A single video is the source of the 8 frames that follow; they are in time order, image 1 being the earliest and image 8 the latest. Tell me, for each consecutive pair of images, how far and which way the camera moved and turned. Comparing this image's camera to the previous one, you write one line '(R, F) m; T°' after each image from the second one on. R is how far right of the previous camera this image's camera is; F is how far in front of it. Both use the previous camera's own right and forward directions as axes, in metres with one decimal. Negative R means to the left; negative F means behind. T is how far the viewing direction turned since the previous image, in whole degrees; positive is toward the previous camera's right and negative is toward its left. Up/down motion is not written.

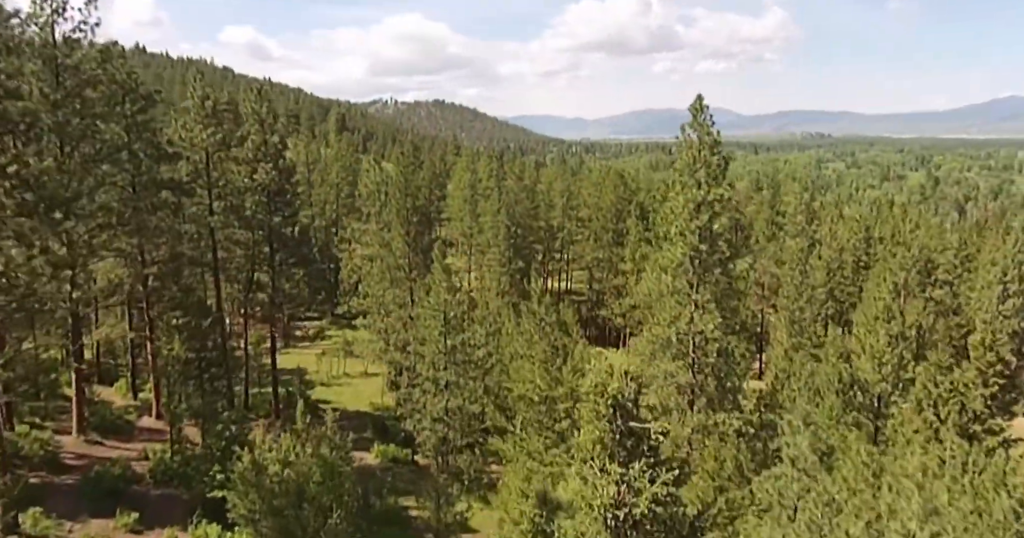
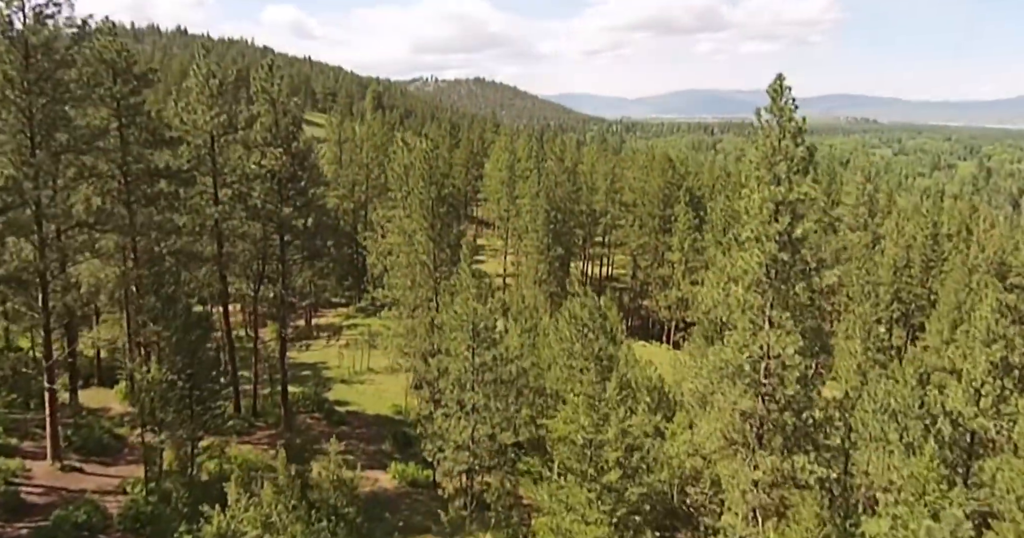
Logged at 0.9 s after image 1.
(-0.1, +3.9) m; -3°
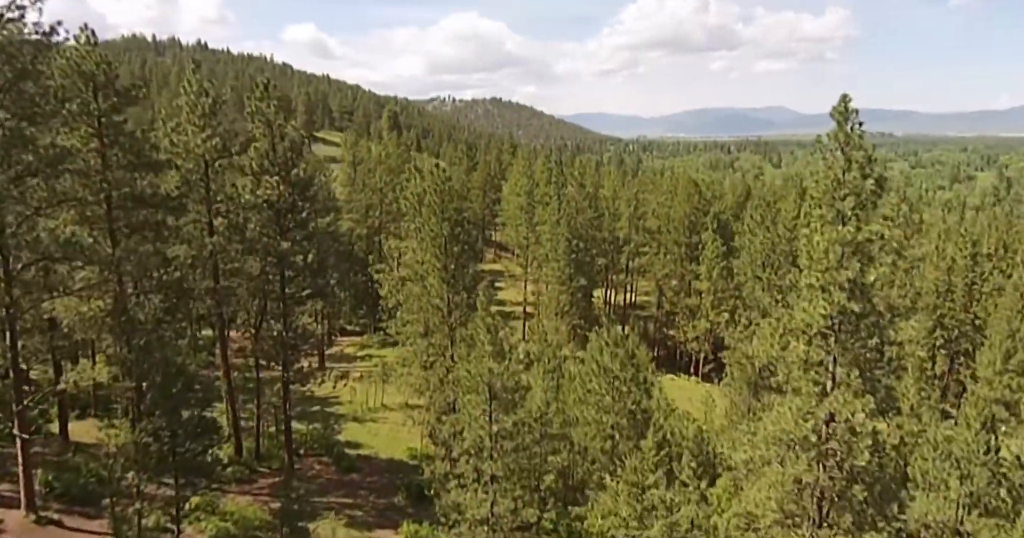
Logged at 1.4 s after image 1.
(-0.2, +2.7) m; -1°
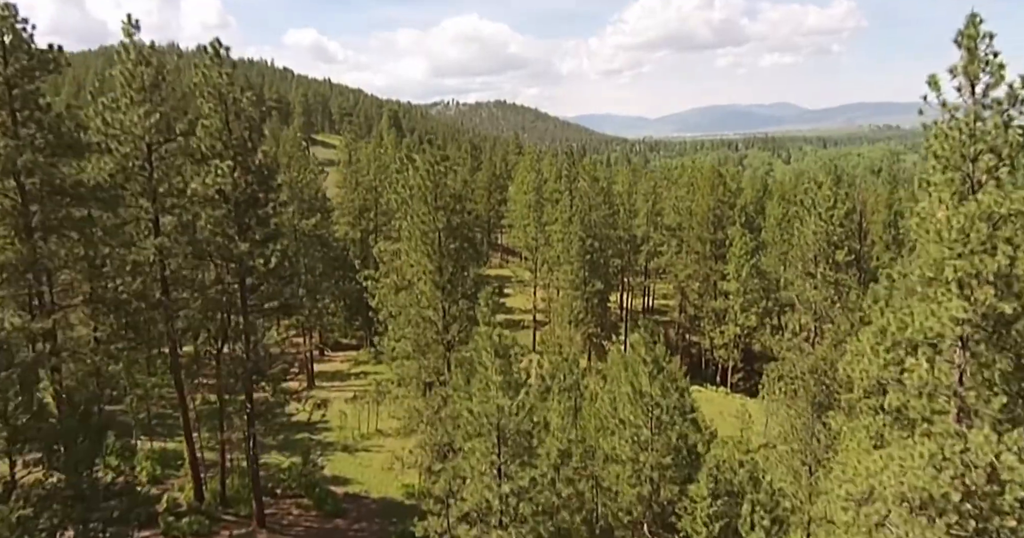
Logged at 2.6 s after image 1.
(-0.1, +5.0) m; -1°
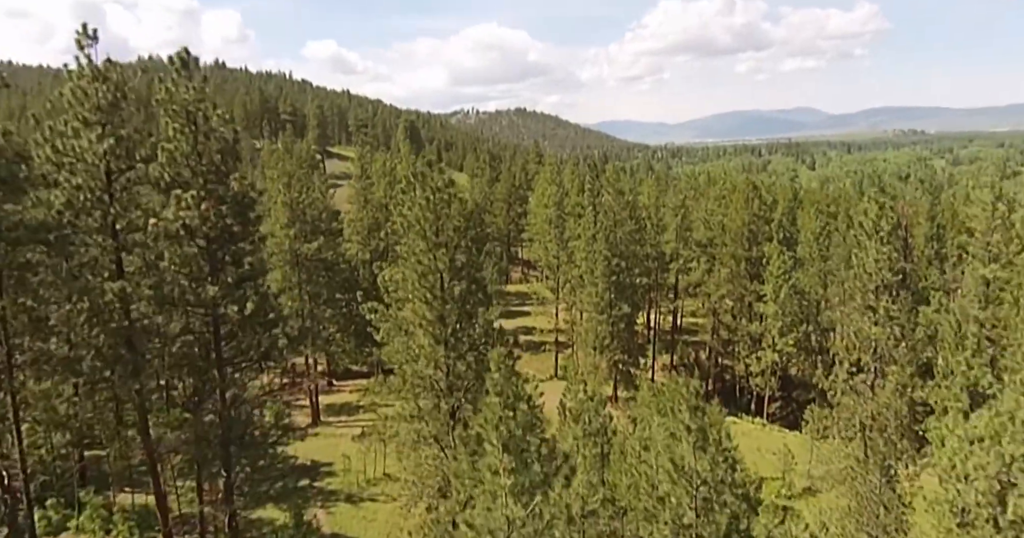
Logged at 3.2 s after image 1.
(+0.1, +3.3) m; -2°
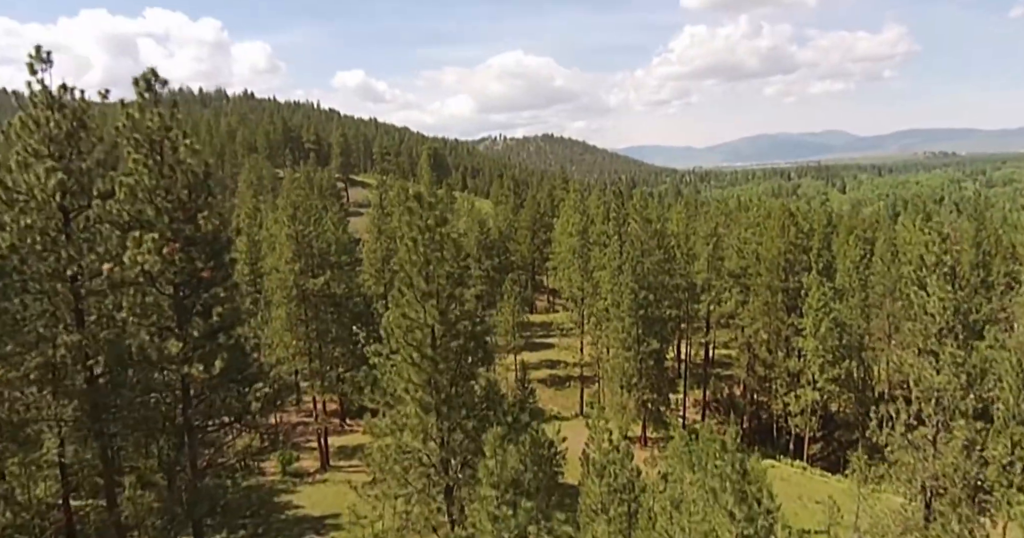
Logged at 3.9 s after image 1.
(+0.4, +2.5) m; -2°
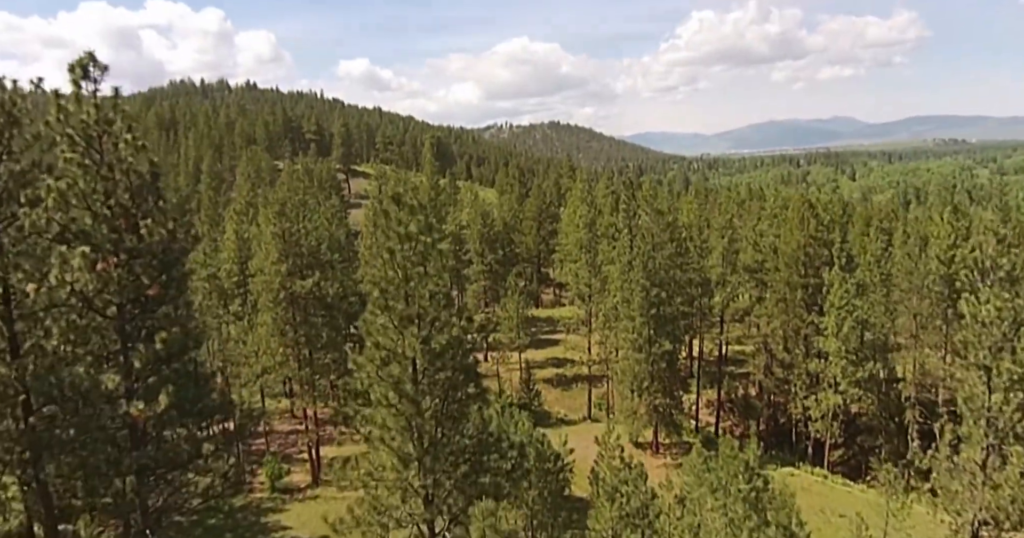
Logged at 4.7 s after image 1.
(+0.2, +2.5) m; -1°
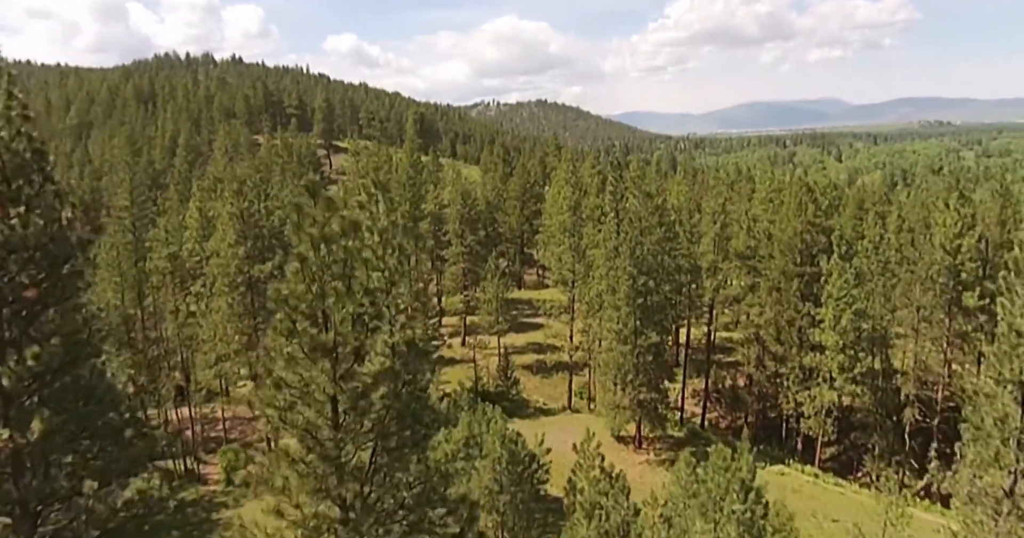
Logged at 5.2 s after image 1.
(+0.4, +2.8) m; +1°
